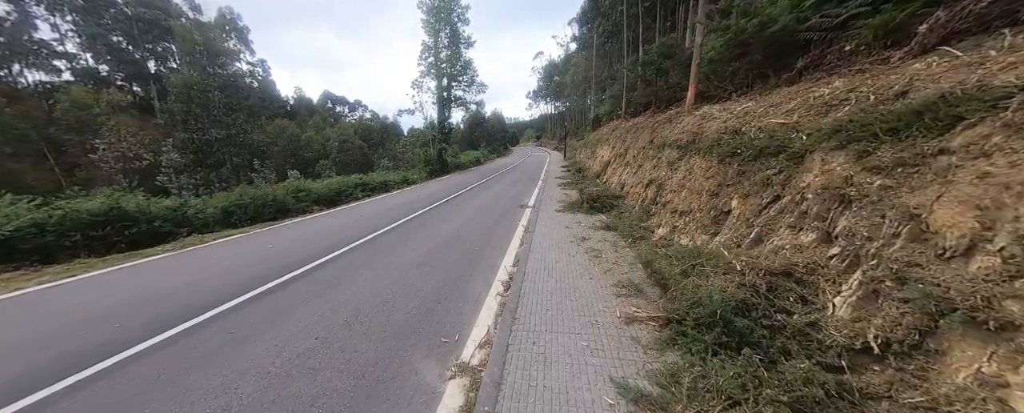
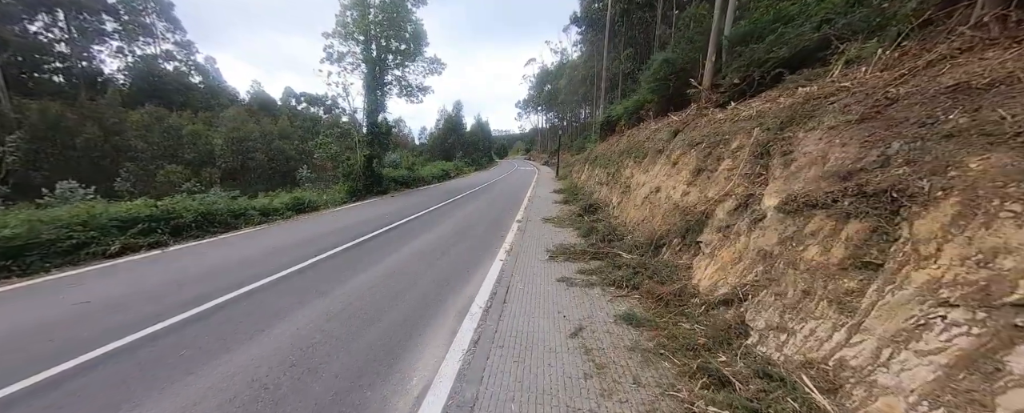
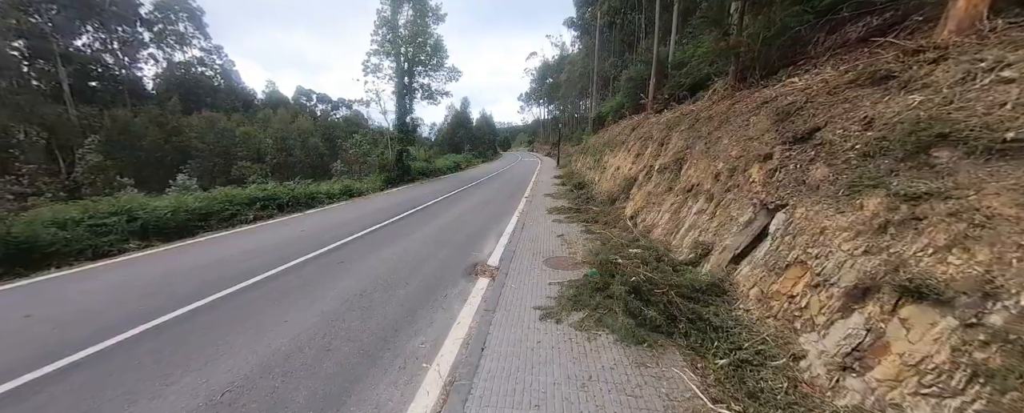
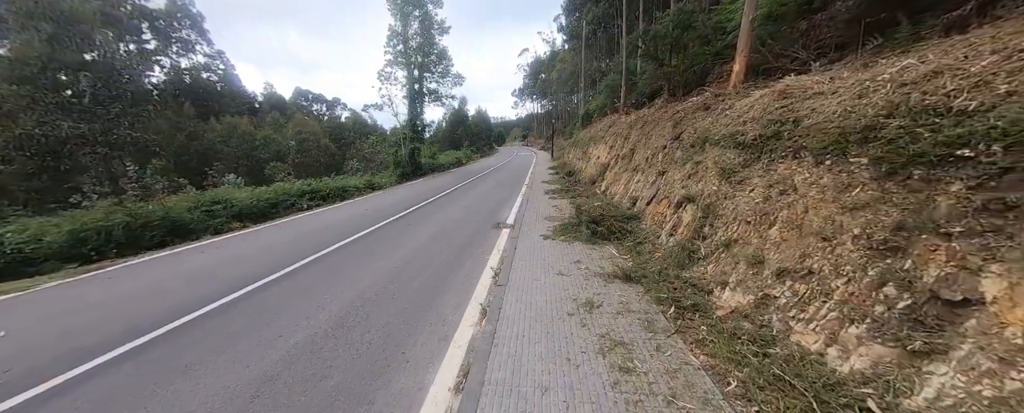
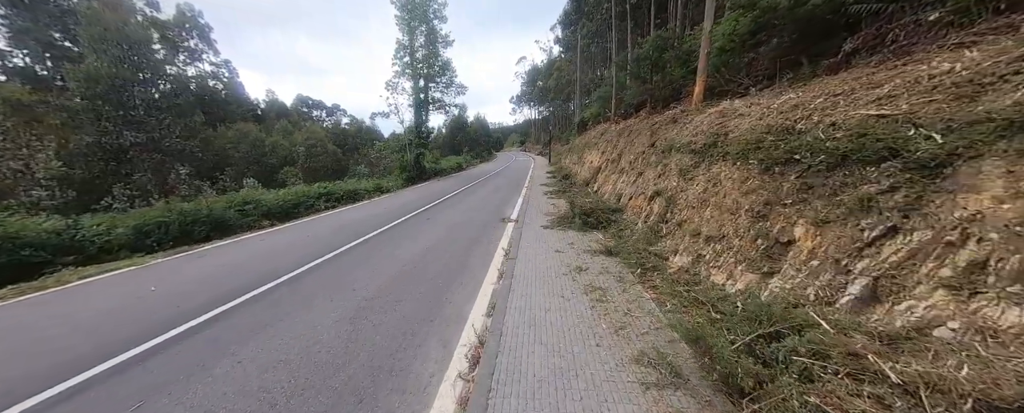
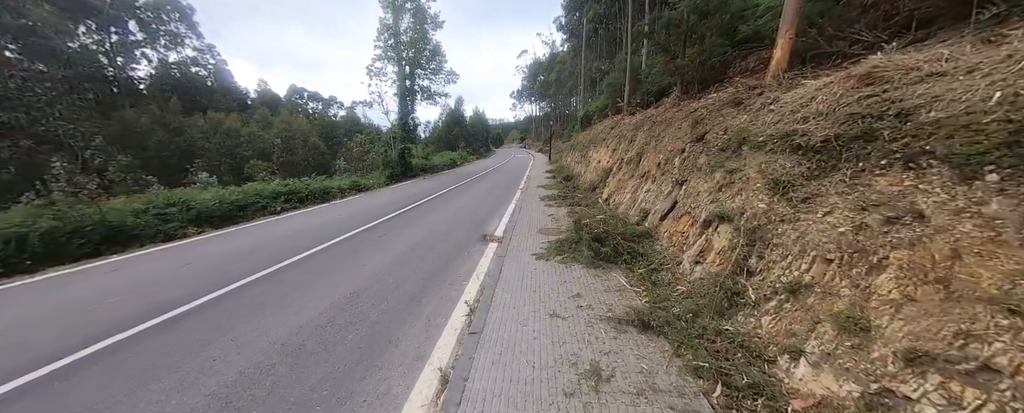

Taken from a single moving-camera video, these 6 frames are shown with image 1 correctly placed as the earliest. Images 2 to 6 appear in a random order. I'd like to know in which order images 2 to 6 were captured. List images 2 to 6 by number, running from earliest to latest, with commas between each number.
5, 4, 6, 3, 2
